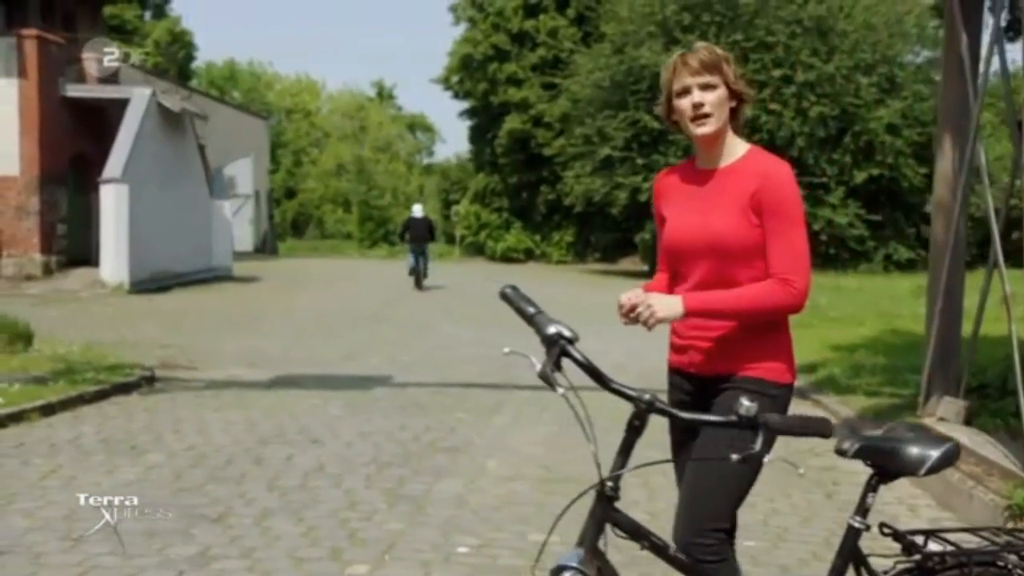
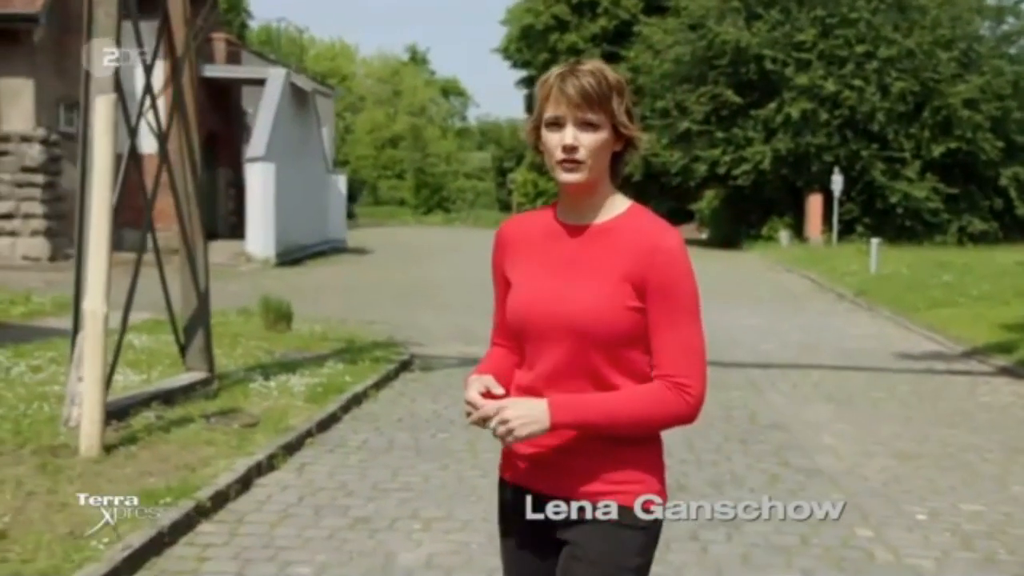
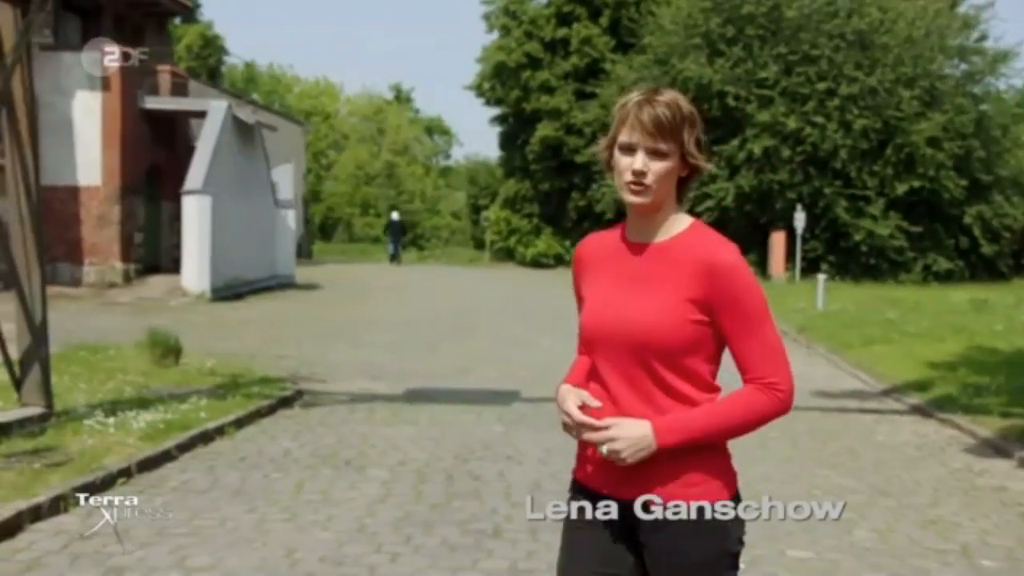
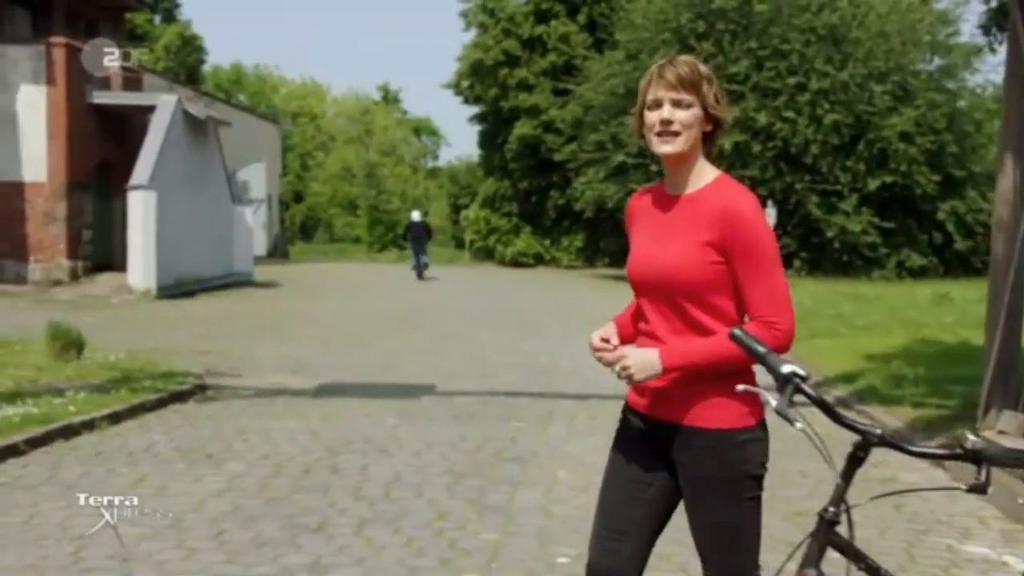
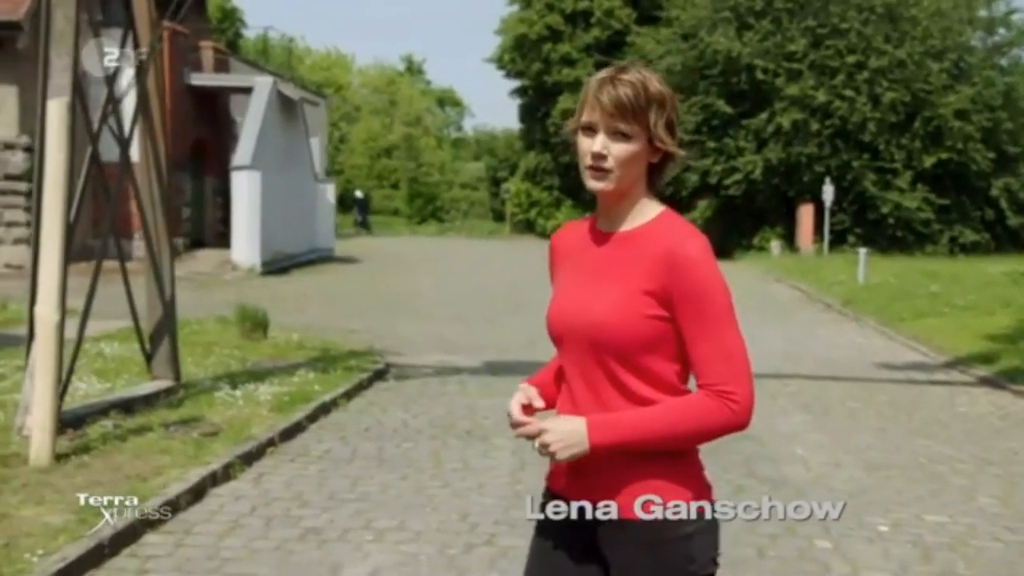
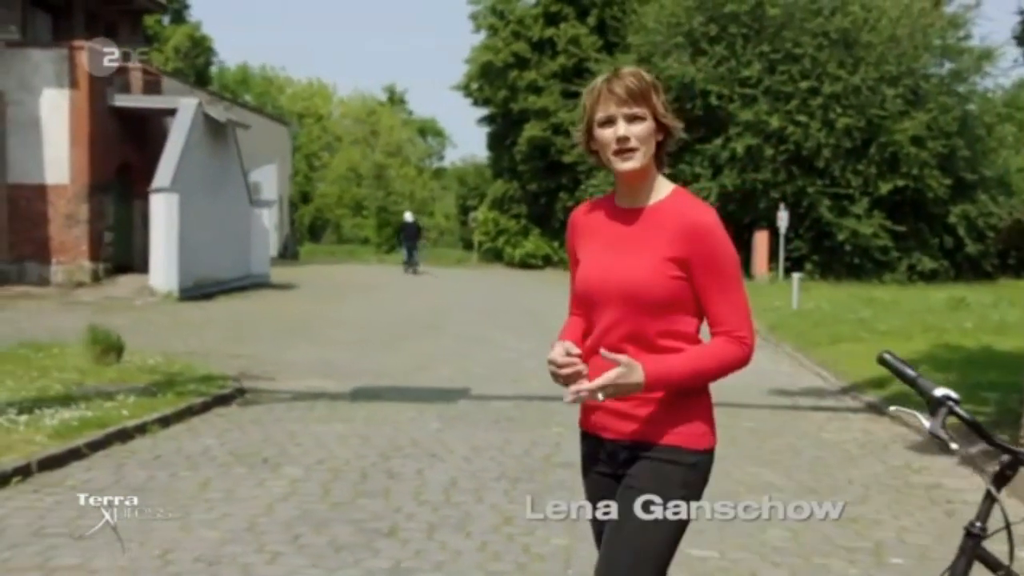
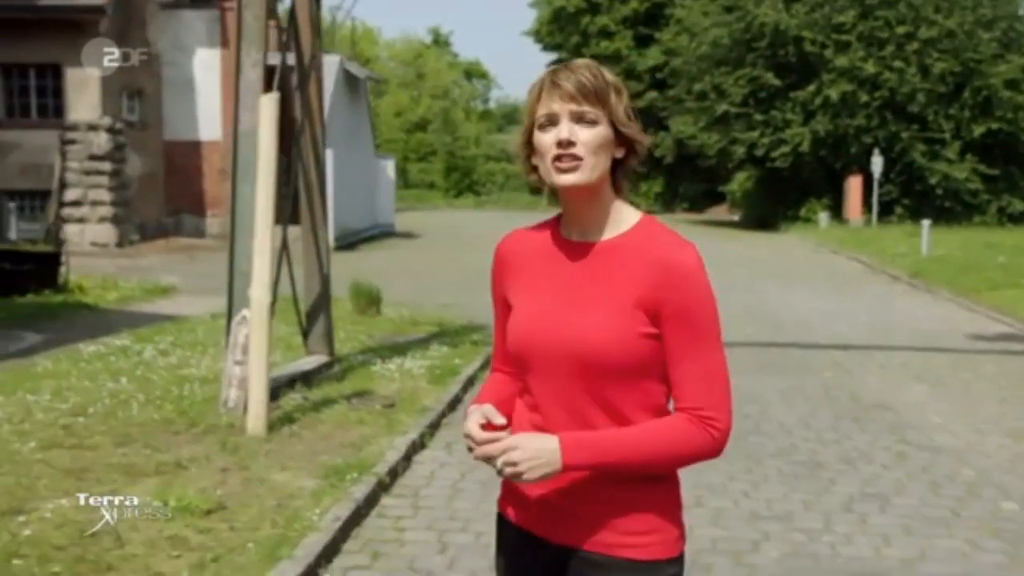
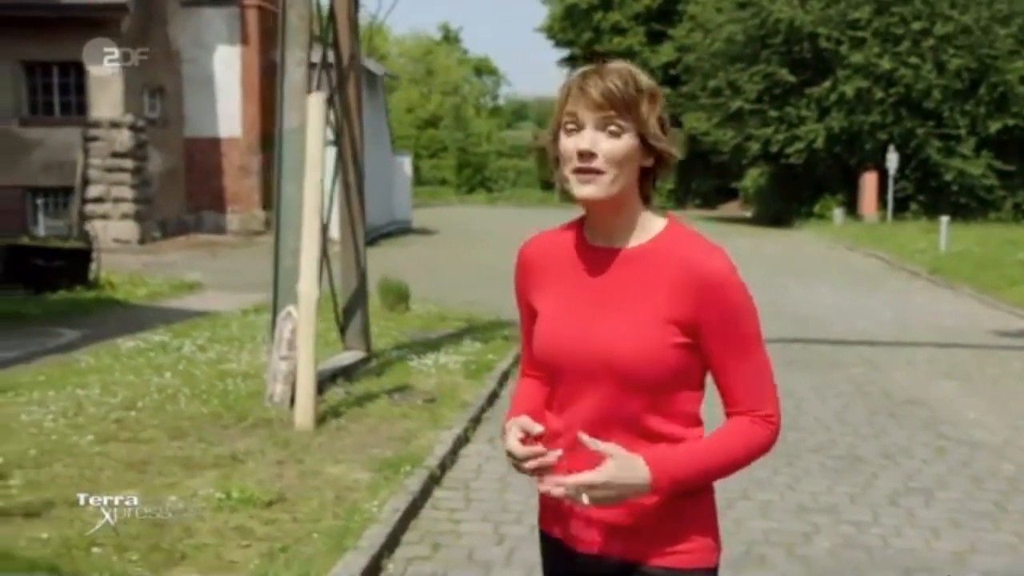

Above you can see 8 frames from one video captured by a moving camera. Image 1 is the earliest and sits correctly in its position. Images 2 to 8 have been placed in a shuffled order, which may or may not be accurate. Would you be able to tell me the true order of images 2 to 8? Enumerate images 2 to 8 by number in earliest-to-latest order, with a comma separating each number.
4, 6, 3, 5, 2, 7, 8
